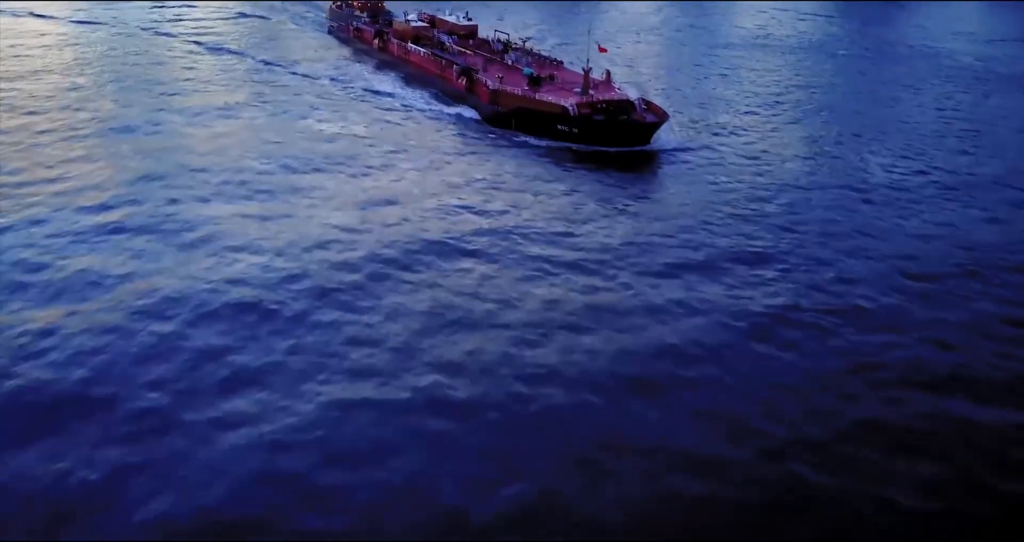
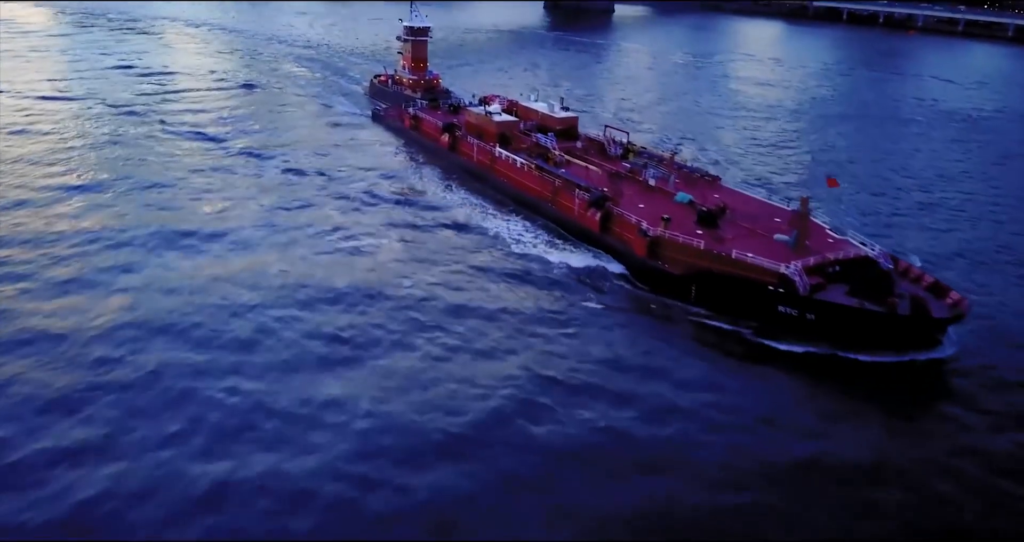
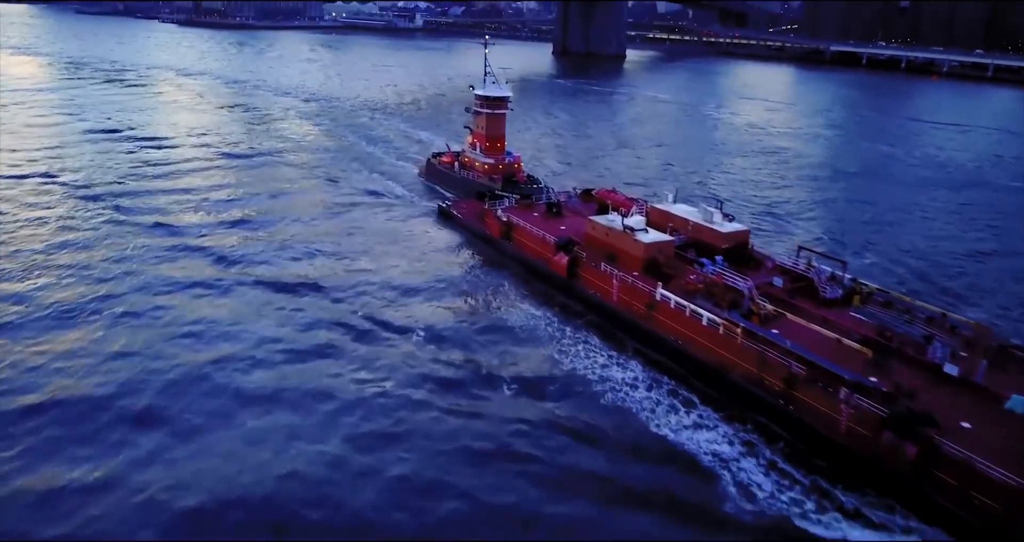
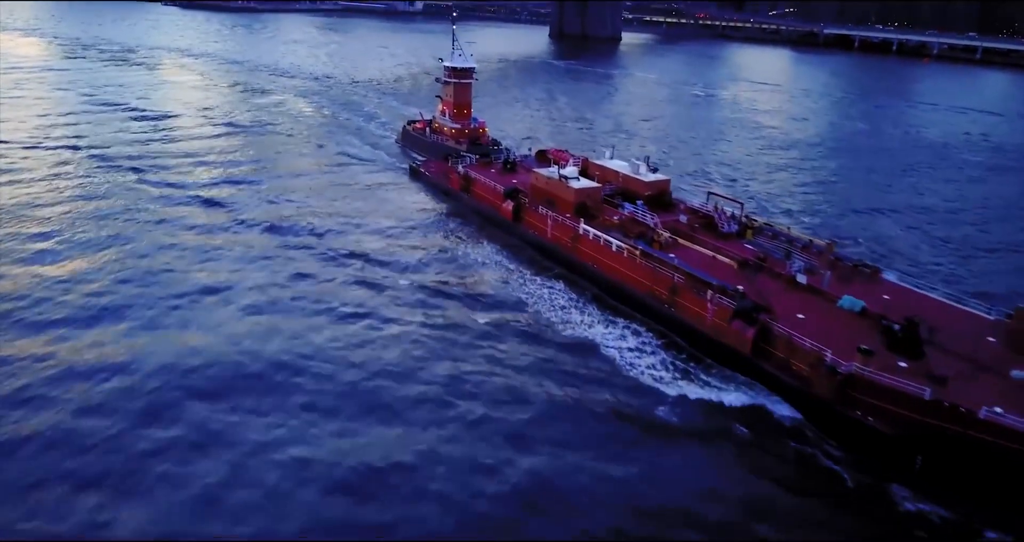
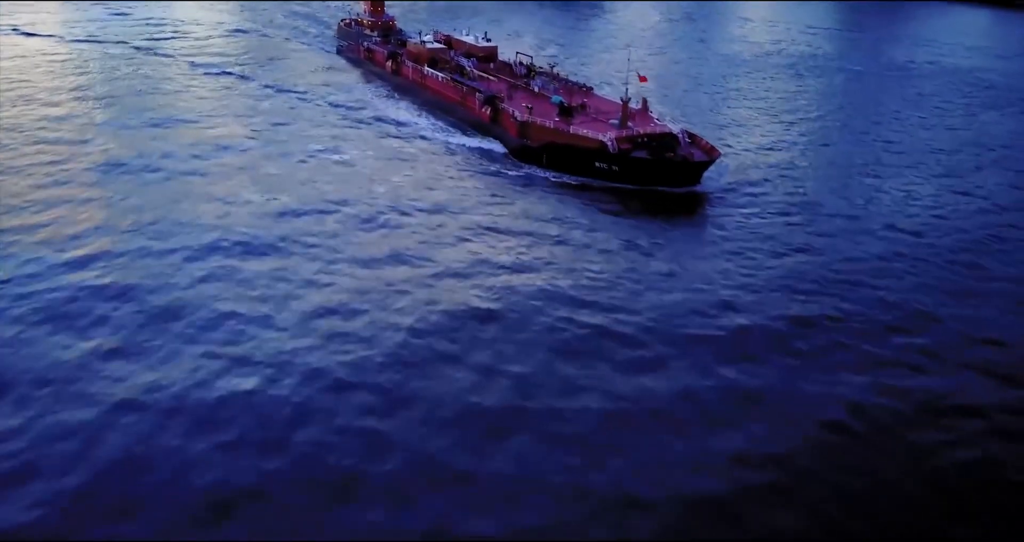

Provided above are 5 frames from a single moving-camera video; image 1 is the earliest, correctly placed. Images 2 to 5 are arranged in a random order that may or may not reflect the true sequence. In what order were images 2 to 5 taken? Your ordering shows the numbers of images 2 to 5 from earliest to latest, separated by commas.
5, 2, 4, 3
